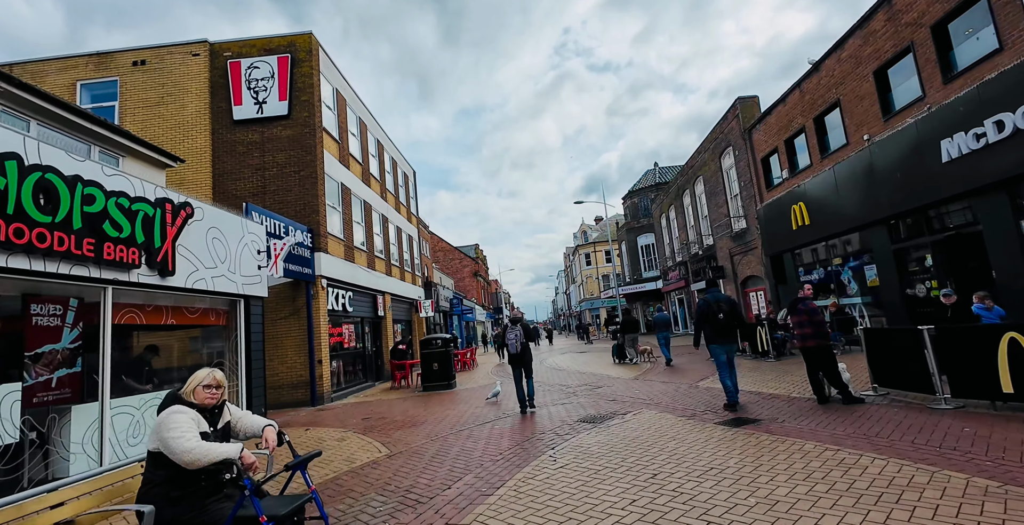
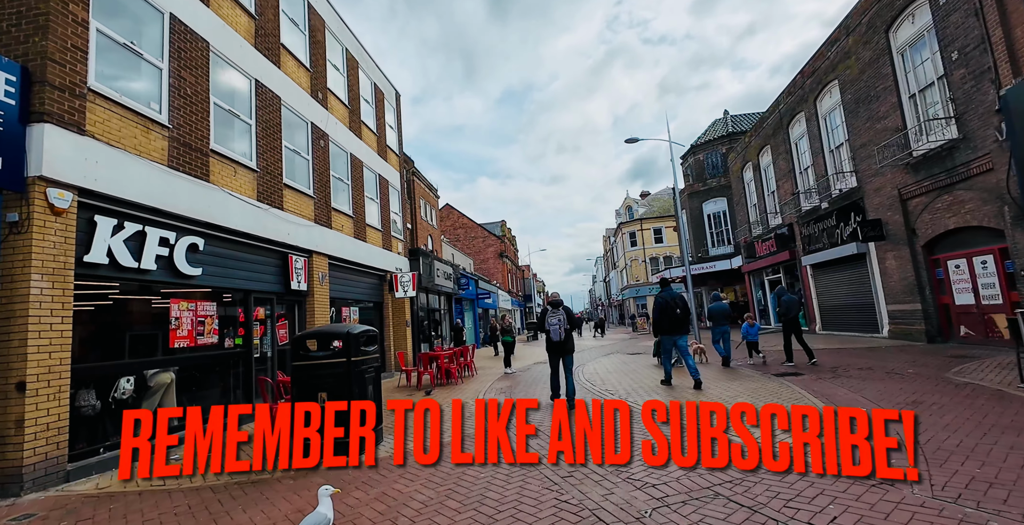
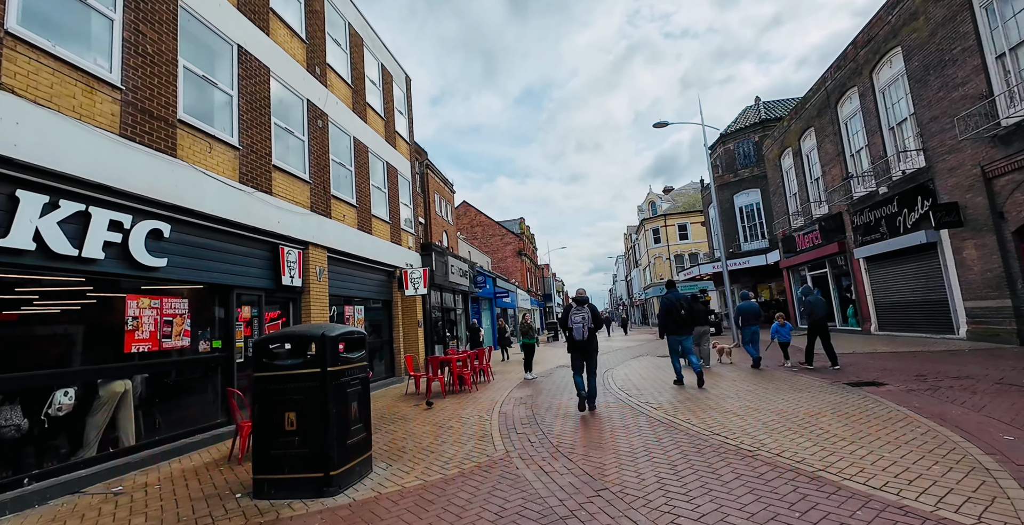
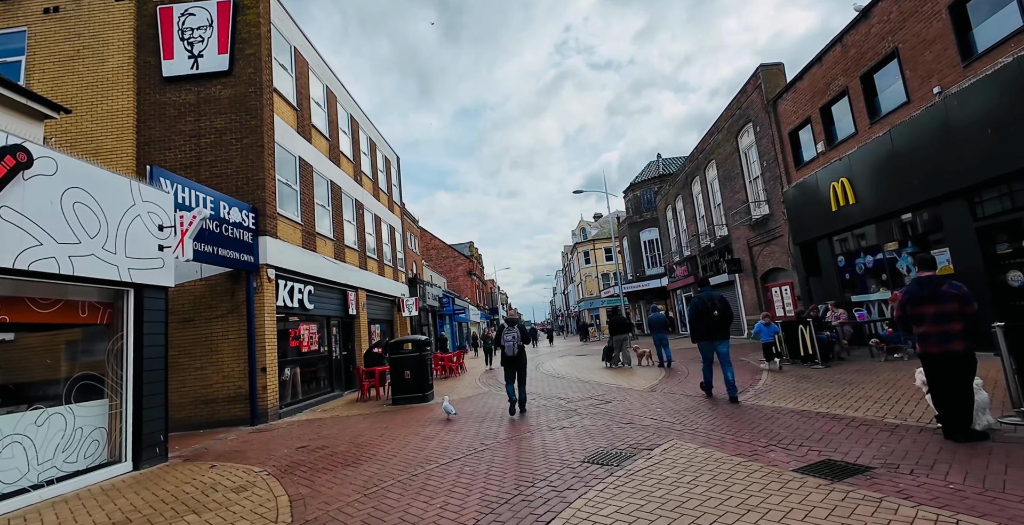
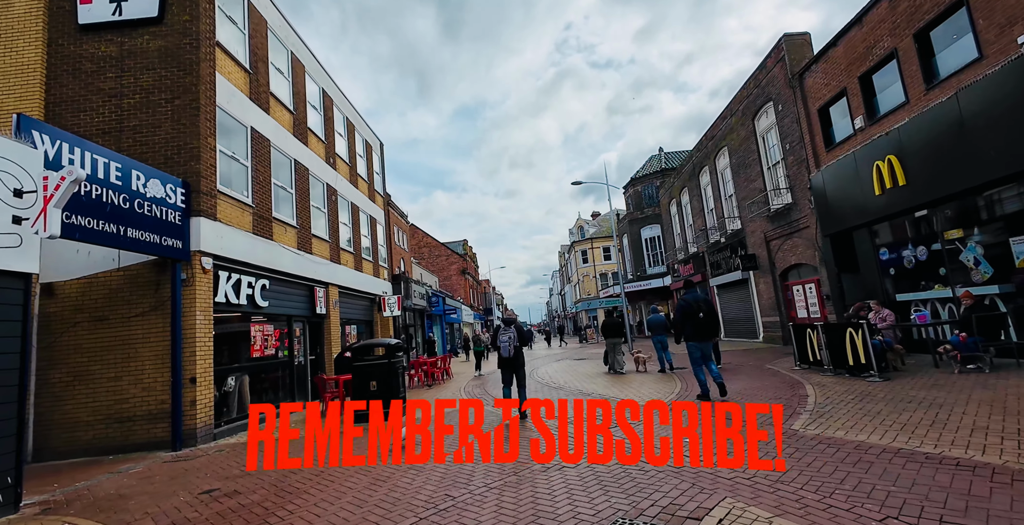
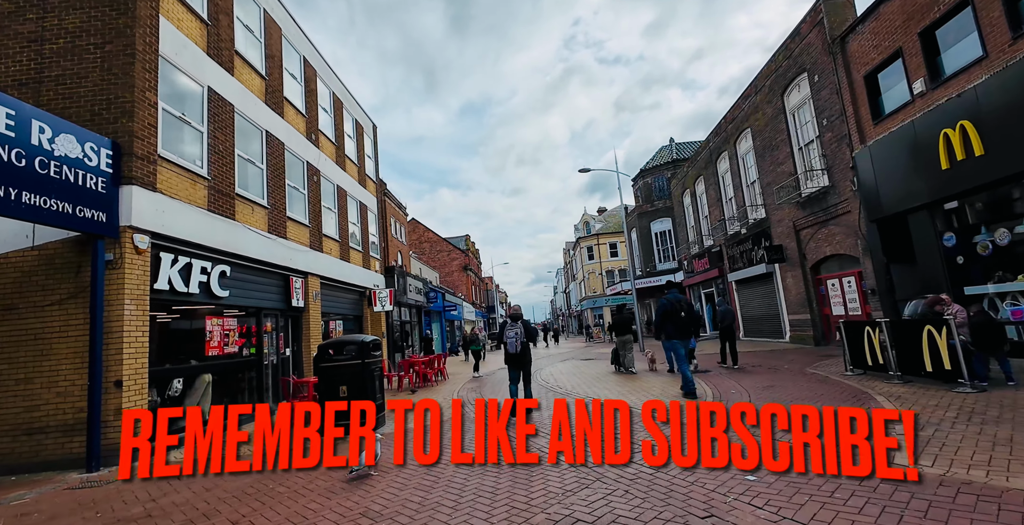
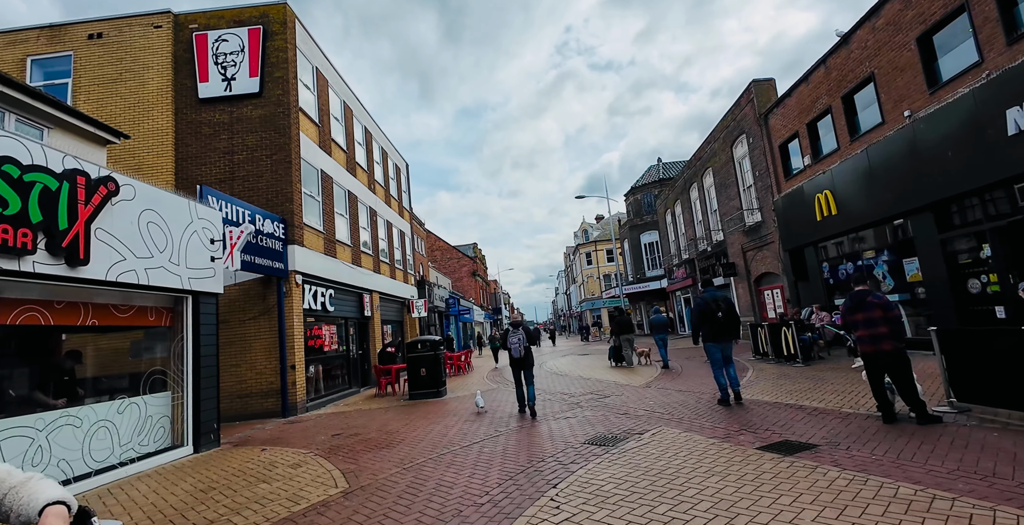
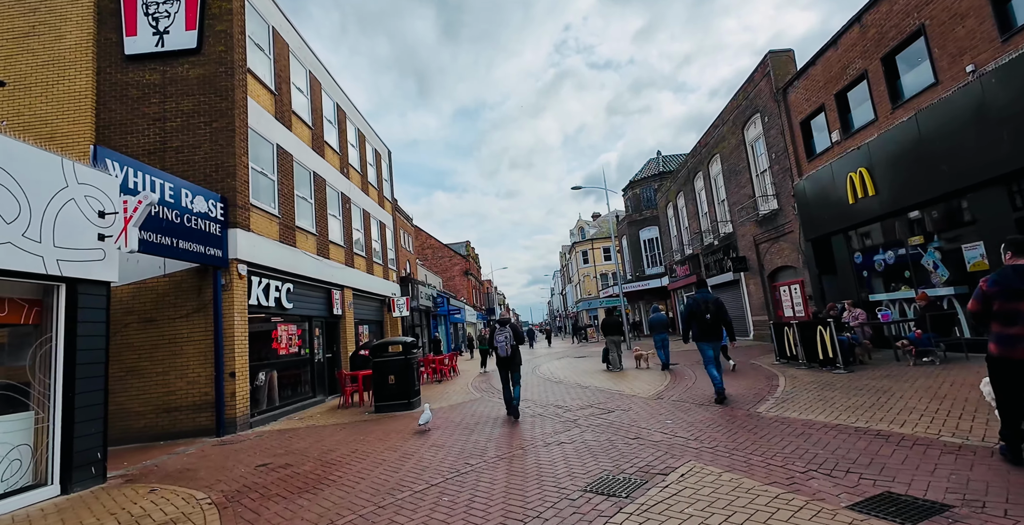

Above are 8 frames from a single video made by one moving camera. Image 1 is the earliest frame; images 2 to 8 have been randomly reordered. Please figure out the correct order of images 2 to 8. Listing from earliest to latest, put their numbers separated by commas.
7, 4, 8, 5, 6, 2, 3
